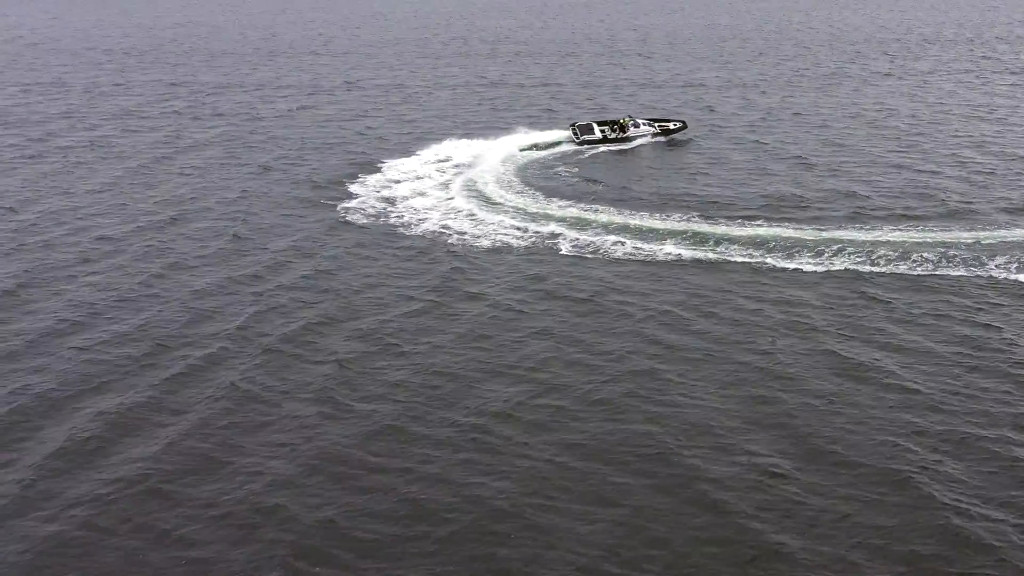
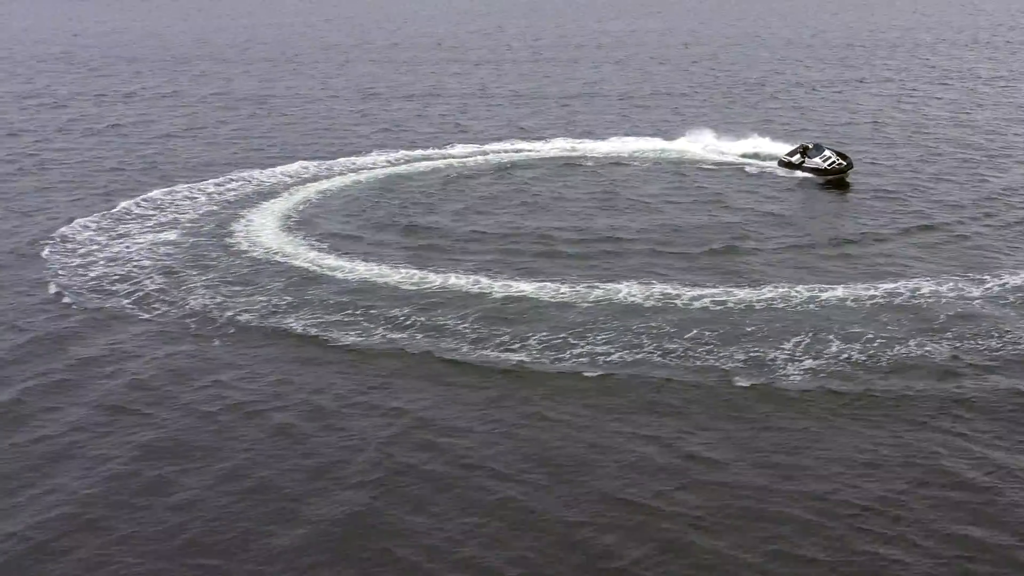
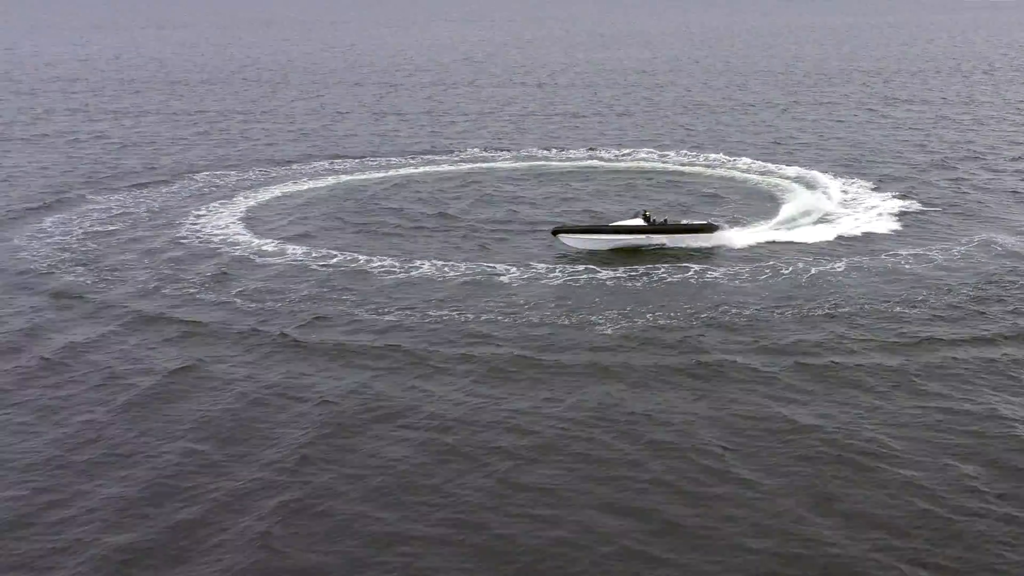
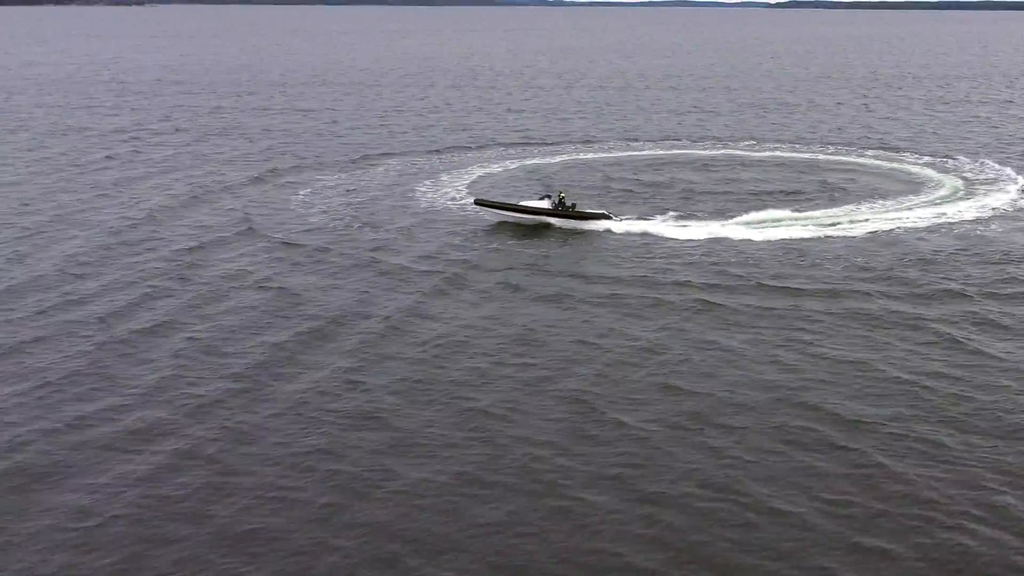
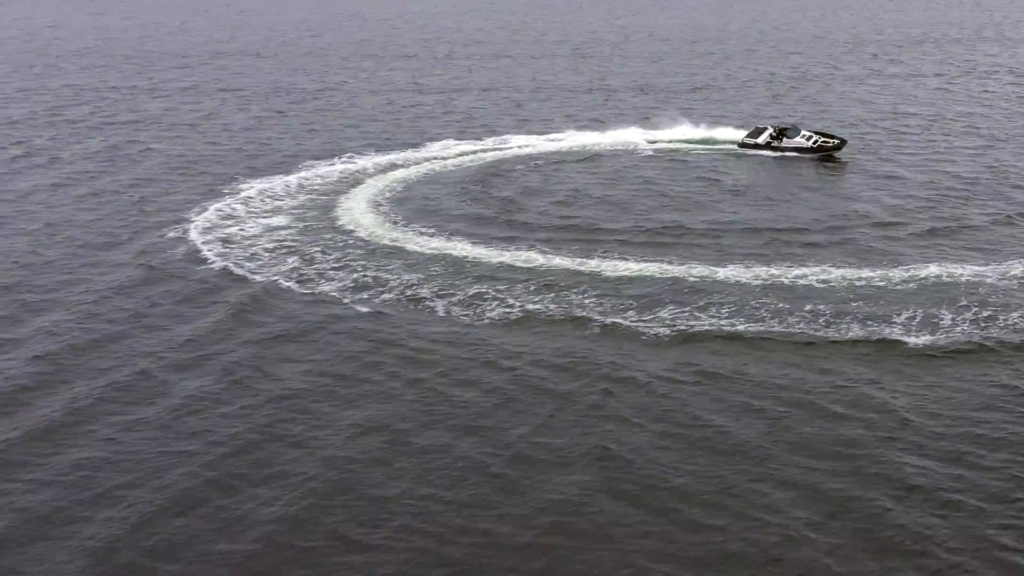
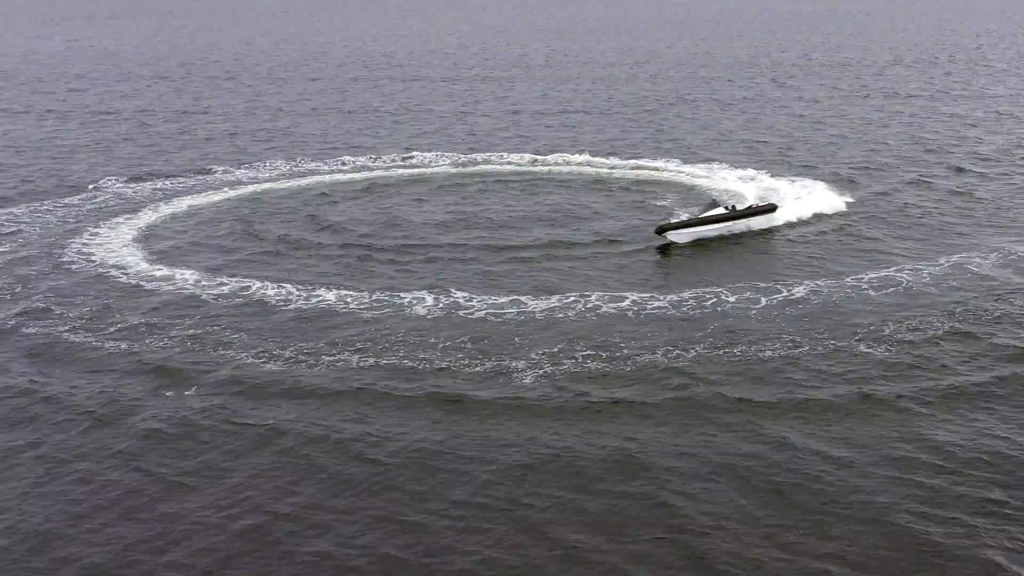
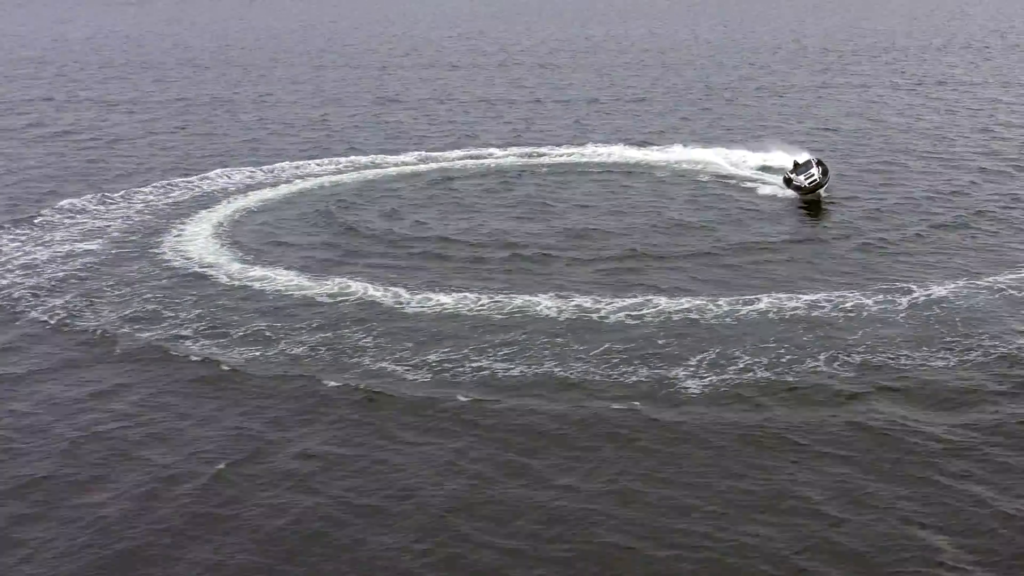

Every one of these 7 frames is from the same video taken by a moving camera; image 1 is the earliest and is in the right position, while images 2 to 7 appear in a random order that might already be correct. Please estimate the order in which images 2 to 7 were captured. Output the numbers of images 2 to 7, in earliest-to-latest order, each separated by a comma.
5, 2, 7, 6, 3, 4
